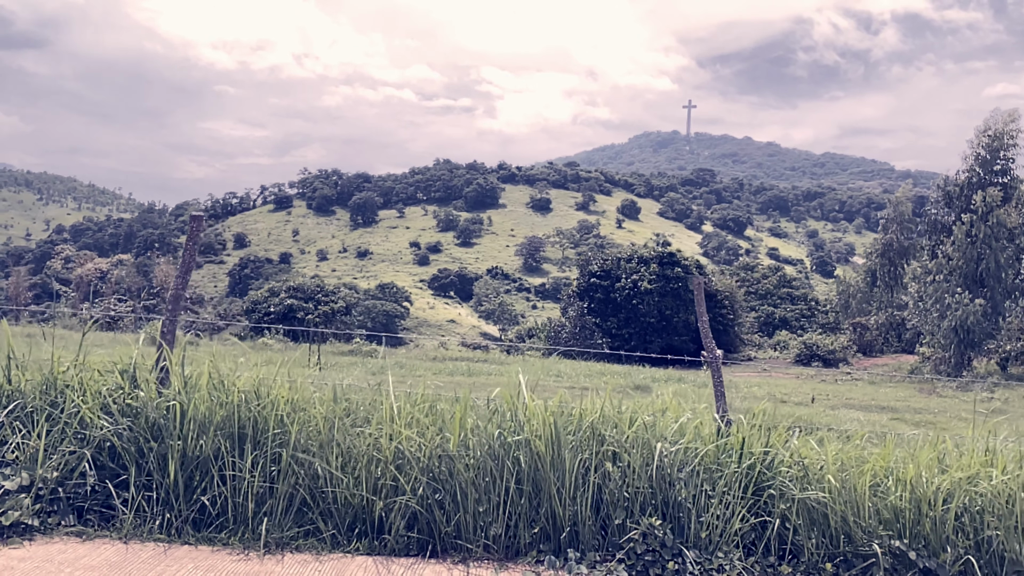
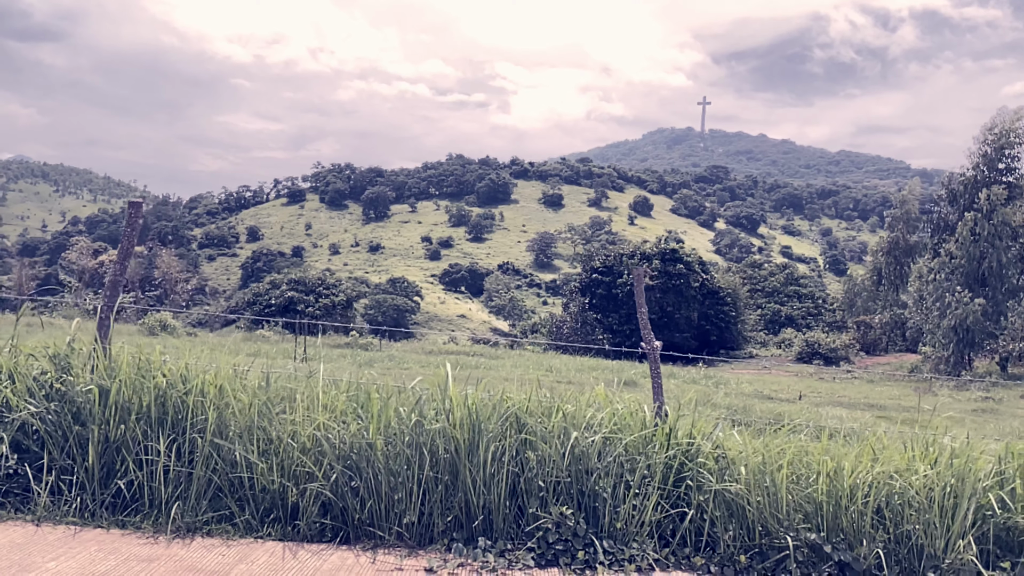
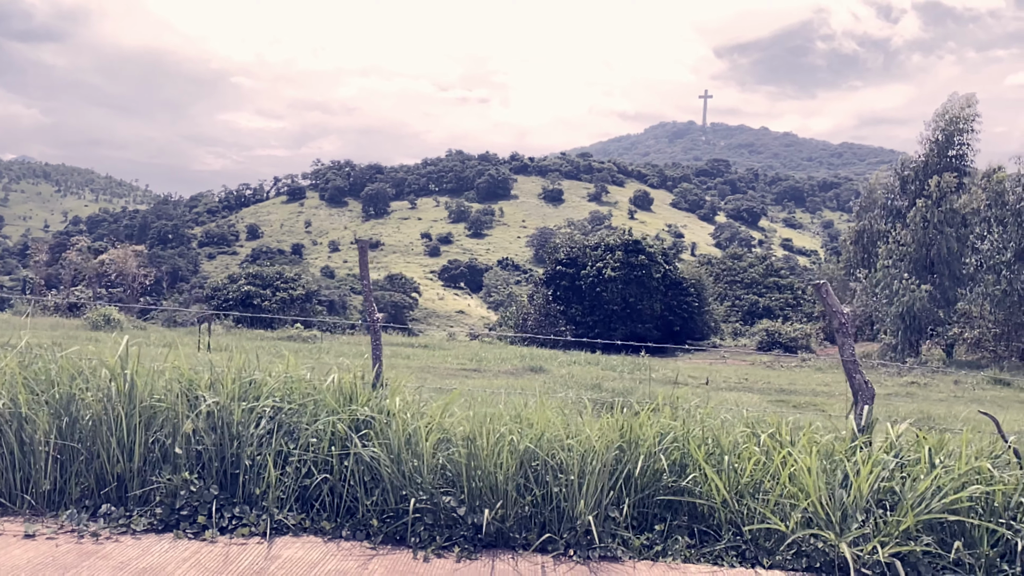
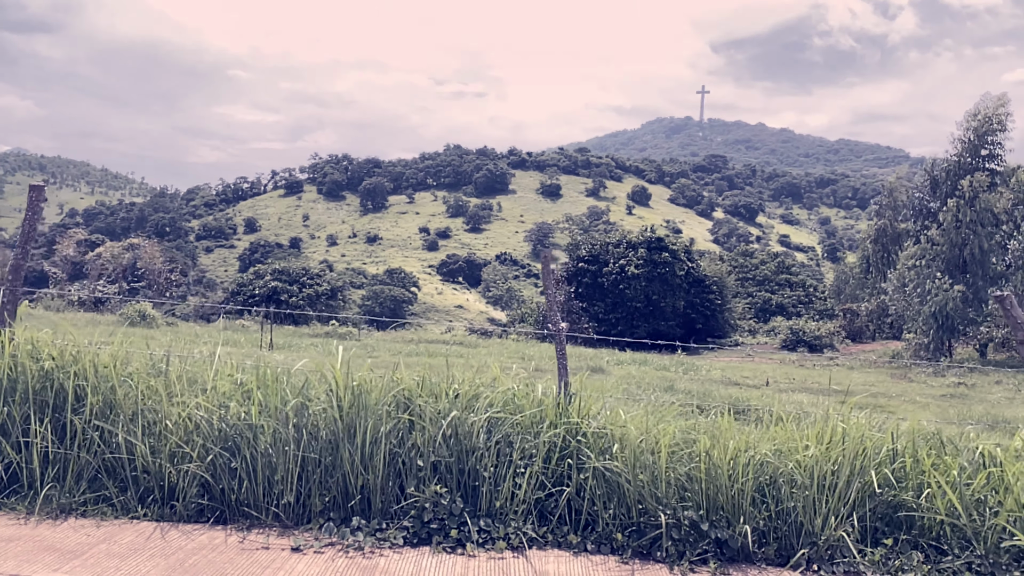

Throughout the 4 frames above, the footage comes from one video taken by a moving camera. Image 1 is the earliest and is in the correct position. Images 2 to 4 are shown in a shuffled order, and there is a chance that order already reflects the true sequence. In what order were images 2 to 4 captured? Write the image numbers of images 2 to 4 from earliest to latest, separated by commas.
2, 4, 3
